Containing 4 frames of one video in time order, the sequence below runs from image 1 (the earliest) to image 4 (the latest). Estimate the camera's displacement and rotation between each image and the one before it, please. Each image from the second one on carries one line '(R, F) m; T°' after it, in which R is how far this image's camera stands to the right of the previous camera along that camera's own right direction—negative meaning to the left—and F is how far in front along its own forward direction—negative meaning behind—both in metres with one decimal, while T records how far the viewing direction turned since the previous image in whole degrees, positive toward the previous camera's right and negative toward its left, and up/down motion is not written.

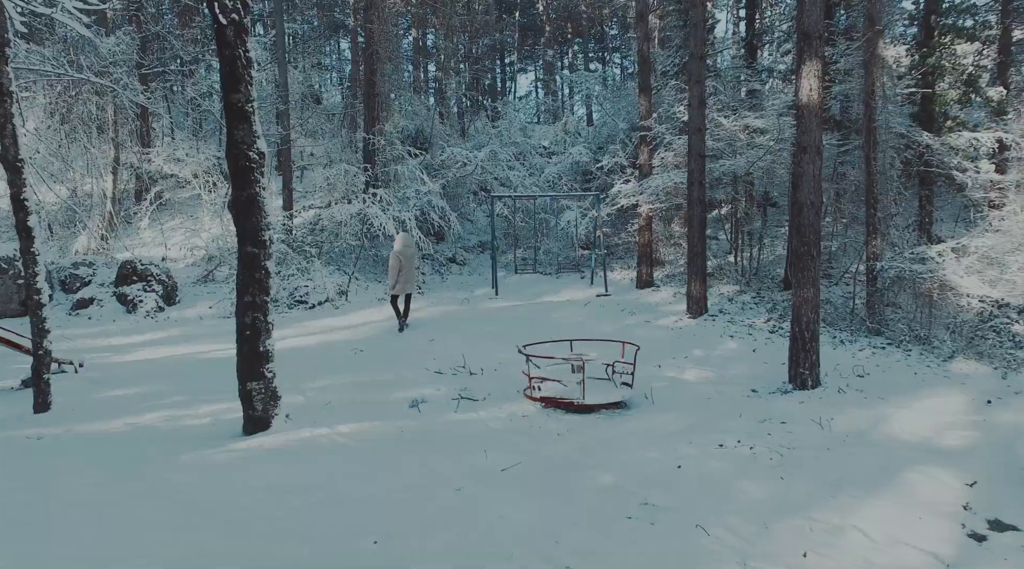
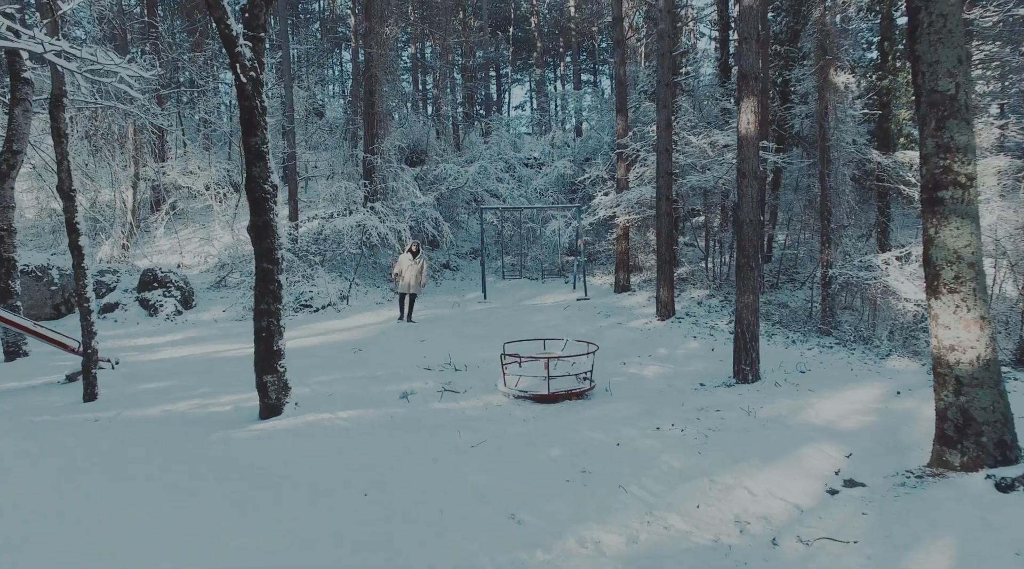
(+0.3, -1.4) m; 0°
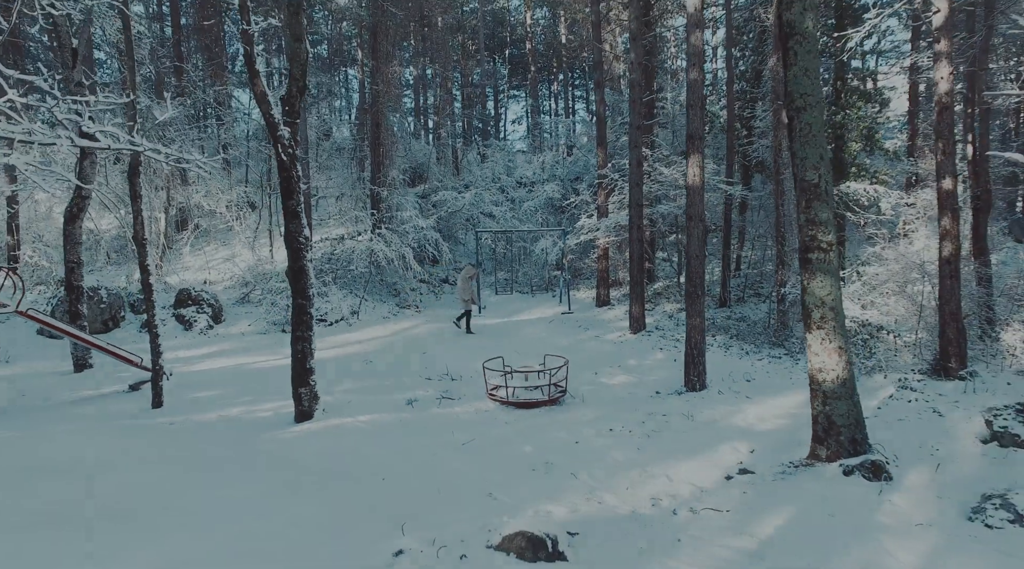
(+0.3, -2.1) m; 0°
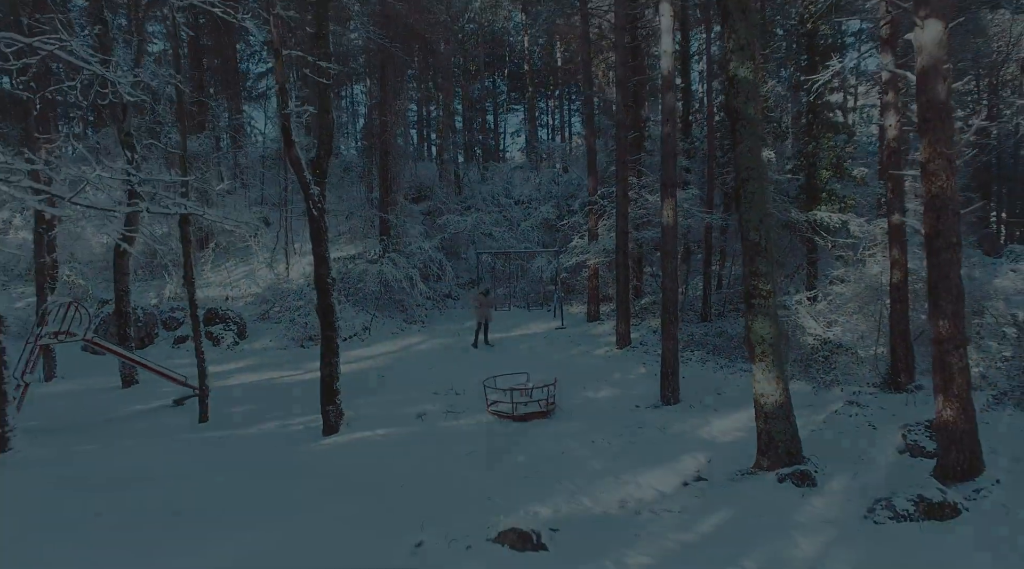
(+0.1, -1.7) m; 0°
